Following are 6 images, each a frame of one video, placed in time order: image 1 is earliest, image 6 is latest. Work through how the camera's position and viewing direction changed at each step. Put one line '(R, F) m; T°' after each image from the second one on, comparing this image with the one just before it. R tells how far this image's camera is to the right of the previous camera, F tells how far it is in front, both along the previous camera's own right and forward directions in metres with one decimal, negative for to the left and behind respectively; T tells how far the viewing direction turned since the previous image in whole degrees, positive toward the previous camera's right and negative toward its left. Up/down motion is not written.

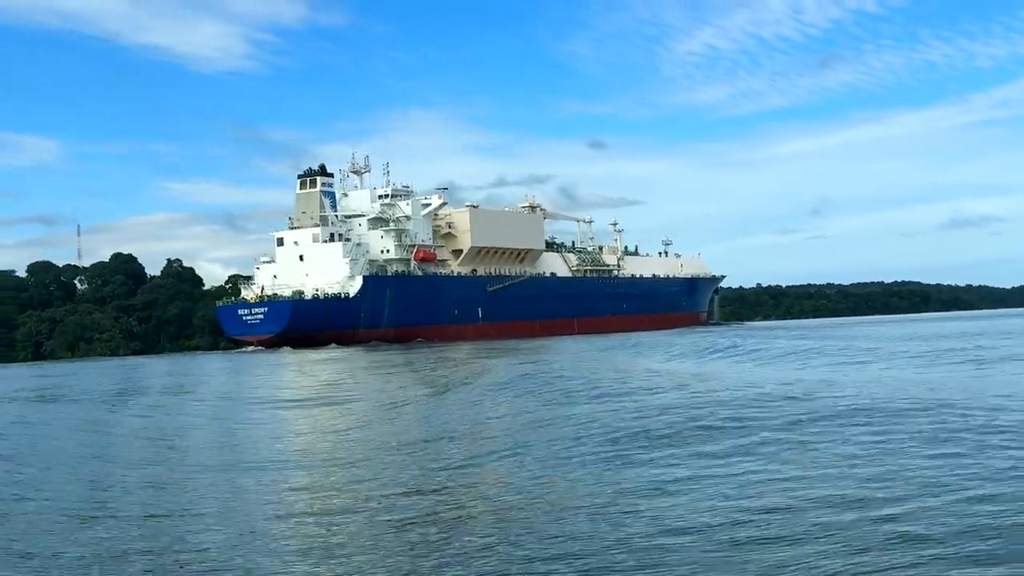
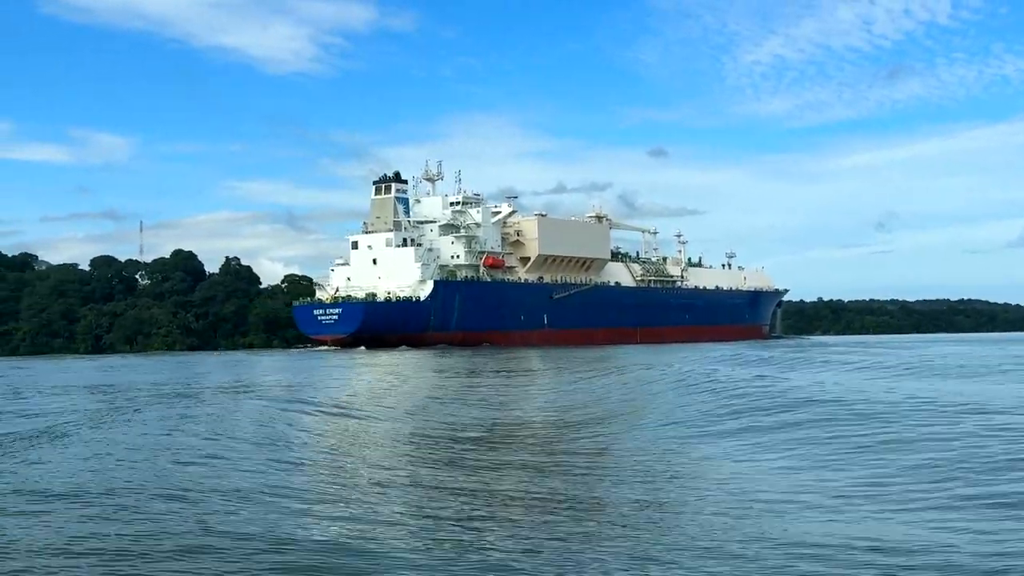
(-0.3, -1.0) m; -3°
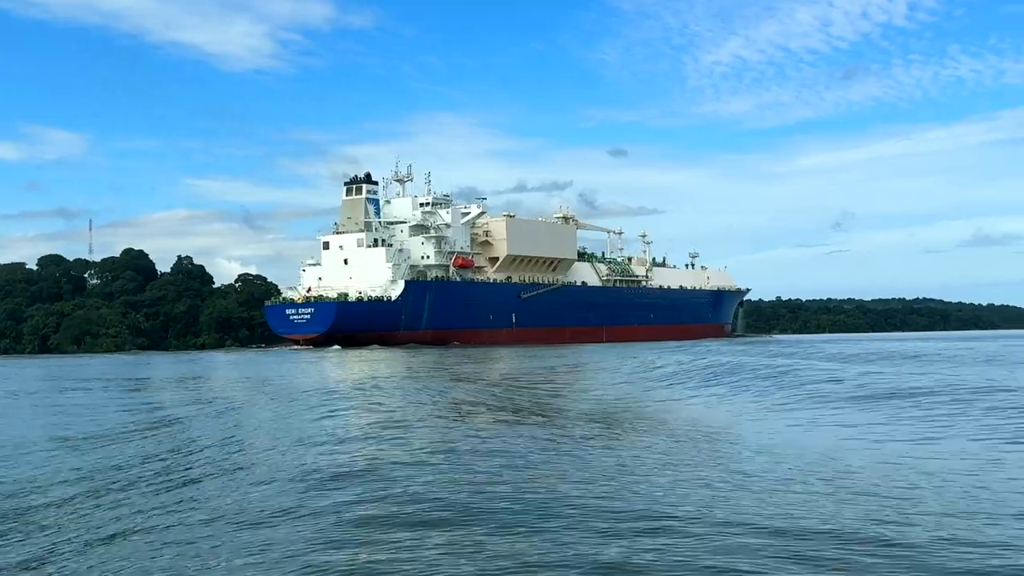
(-0.3, -0.9) m; +2°
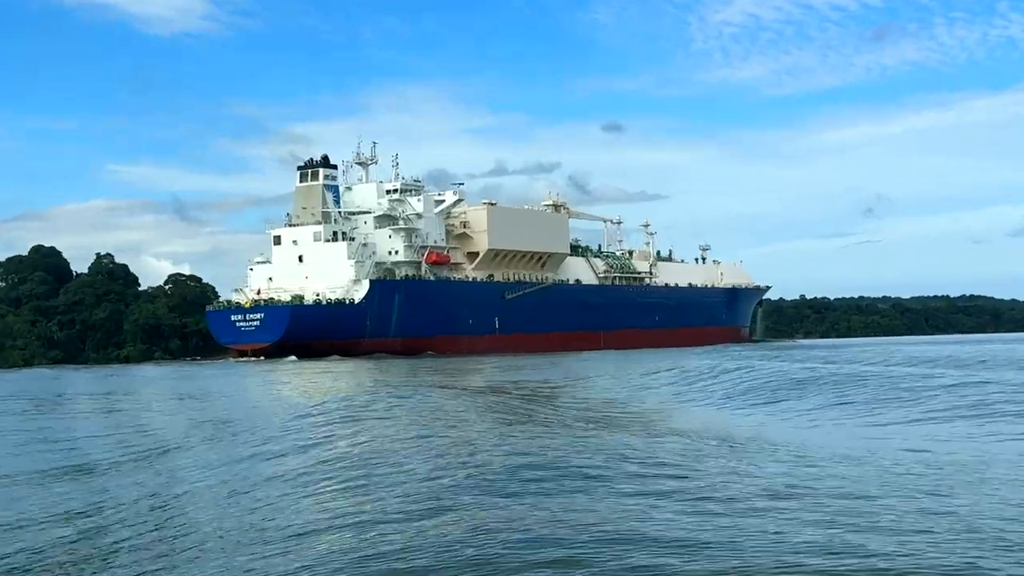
(0.0, +5.9) m; +1°
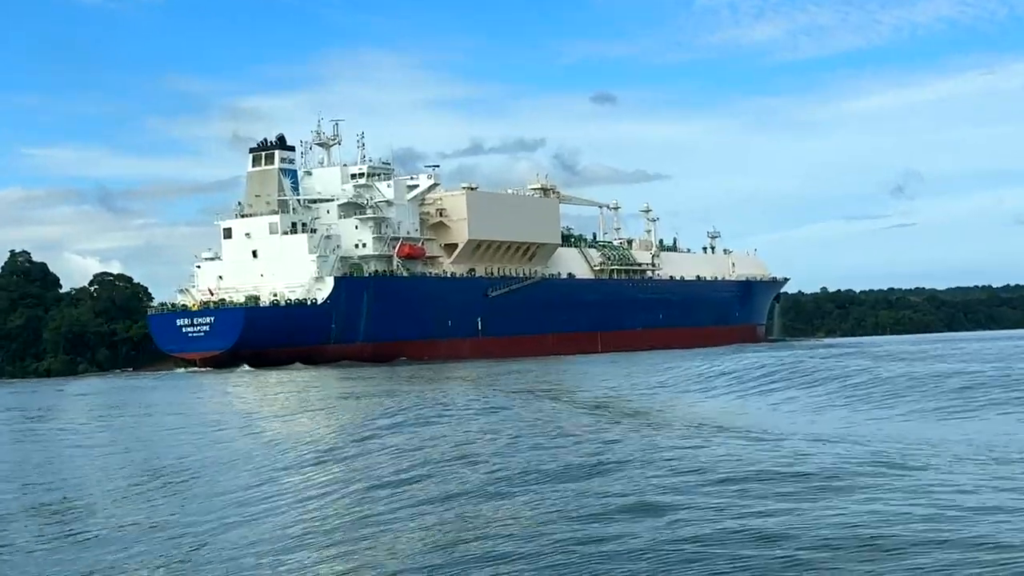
(-0.2, +4.3) m; +1°
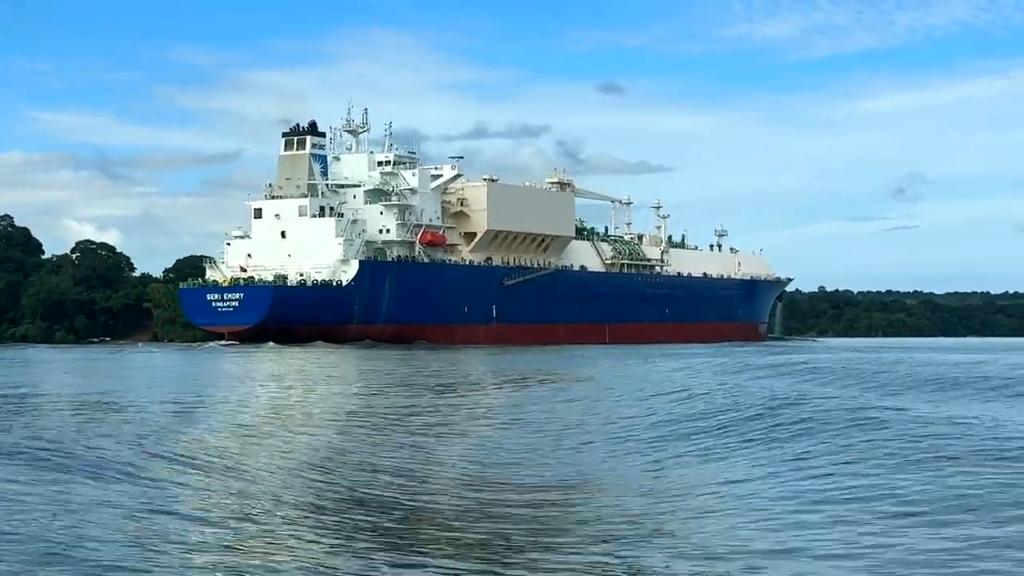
(-1.4, -1.4) m; +2°
